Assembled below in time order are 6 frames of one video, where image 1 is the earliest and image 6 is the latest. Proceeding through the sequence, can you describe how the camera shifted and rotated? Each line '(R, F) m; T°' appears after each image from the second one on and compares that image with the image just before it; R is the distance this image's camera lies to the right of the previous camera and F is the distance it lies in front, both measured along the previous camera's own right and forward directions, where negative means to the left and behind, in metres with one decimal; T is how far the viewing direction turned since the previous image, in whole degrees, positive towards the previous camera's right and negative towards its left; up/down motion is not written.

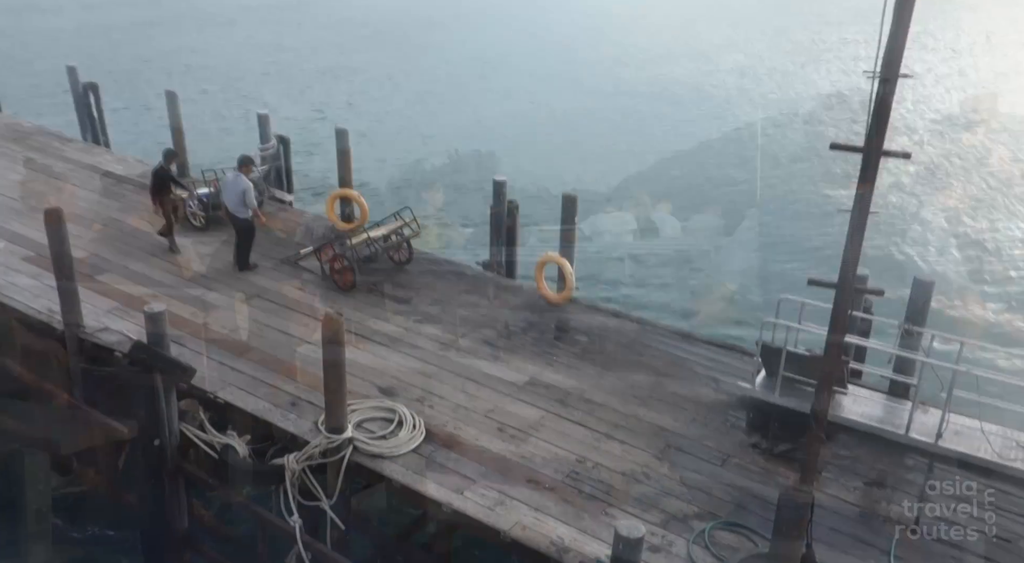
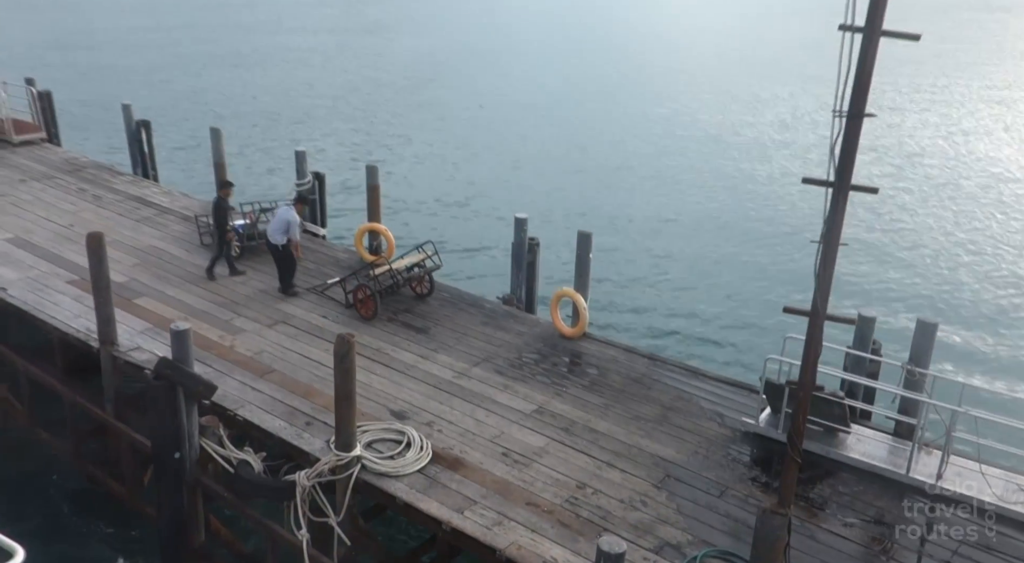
(+0.4, -0.3) m; -3°
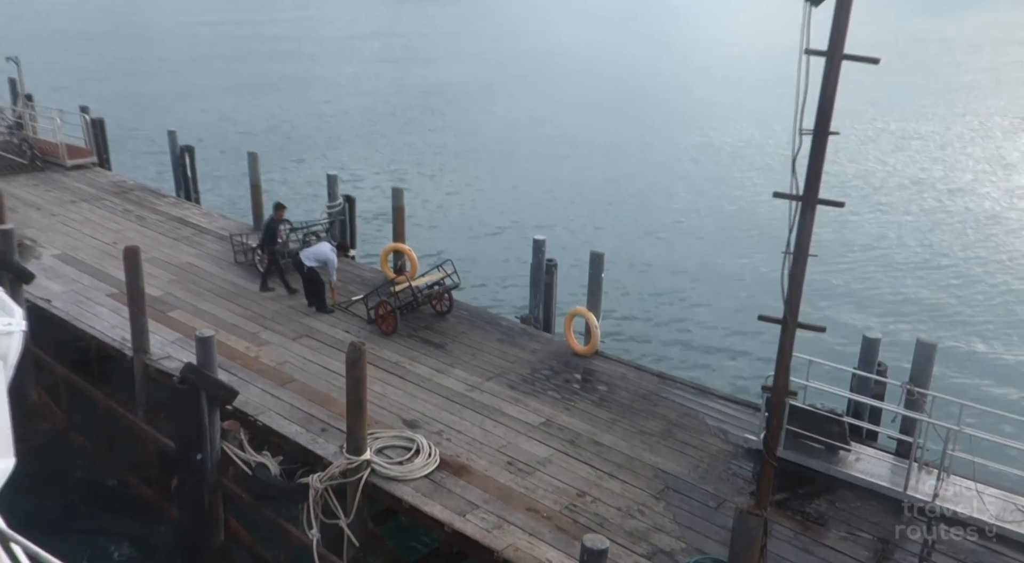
(+0.4, -0.4) m; -3°
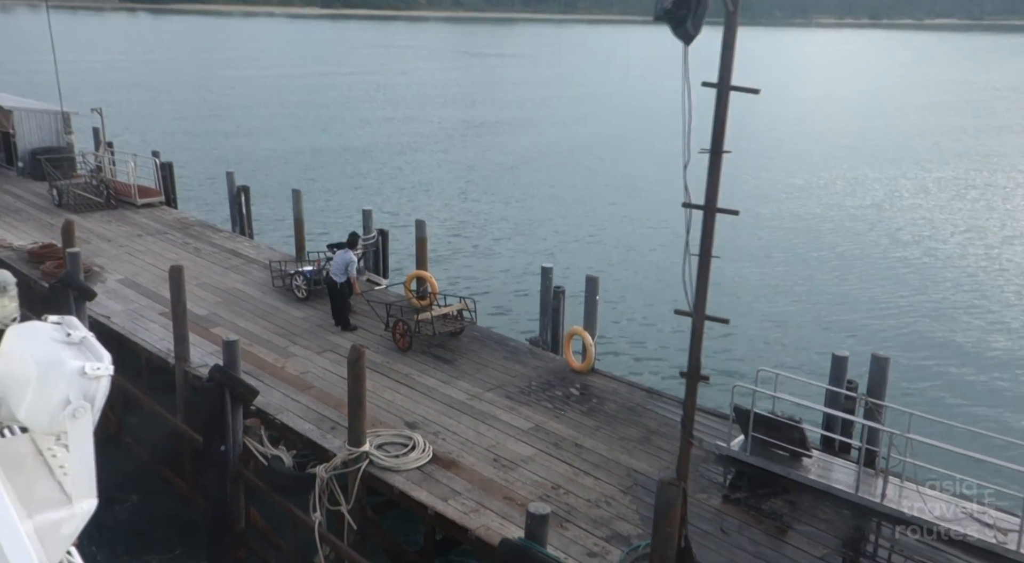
(+1.0, -1.0) m; -5°
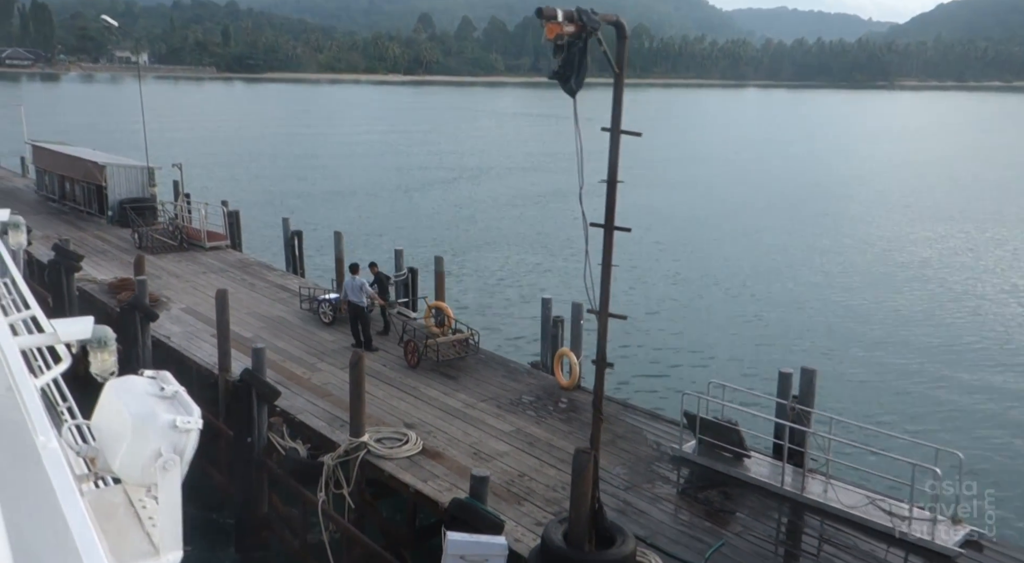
(+1.3, -1.7) m; -5°
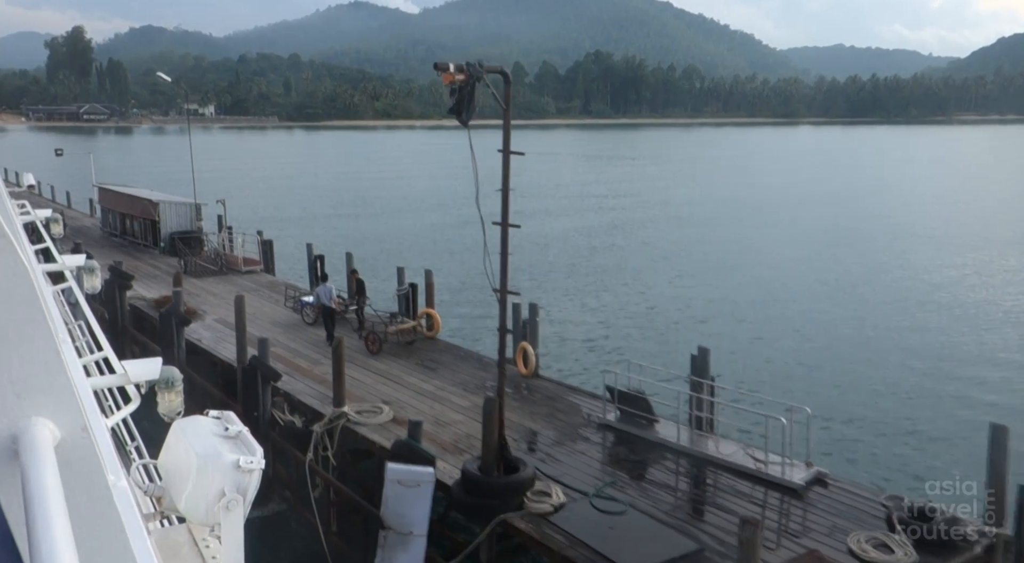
(+1.7, -2.6) m; -4°
